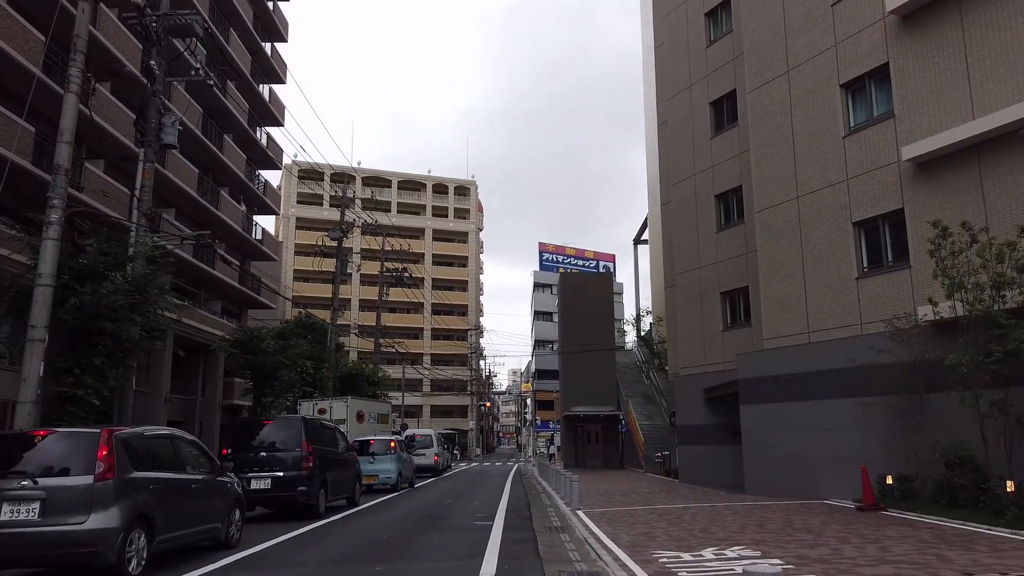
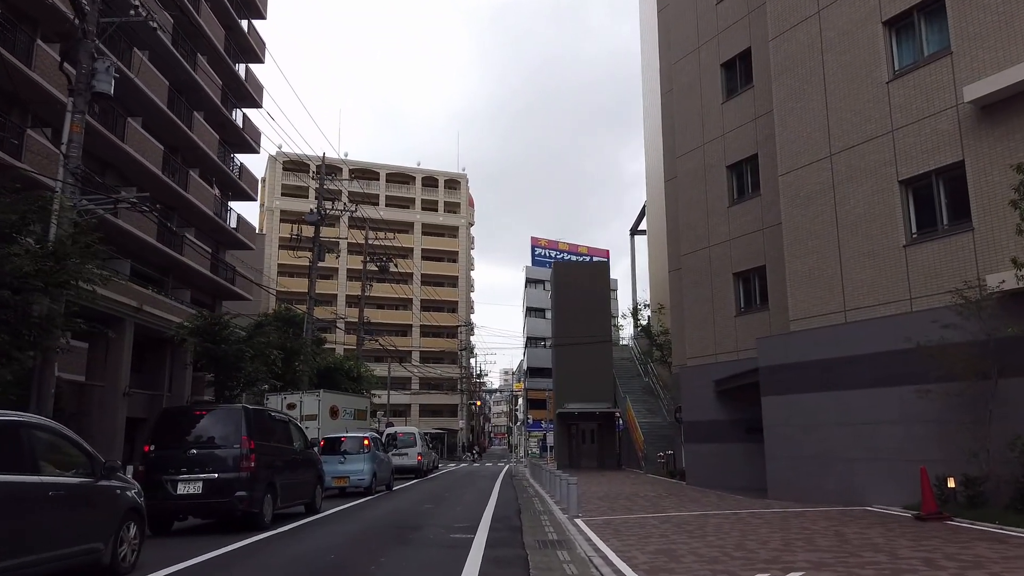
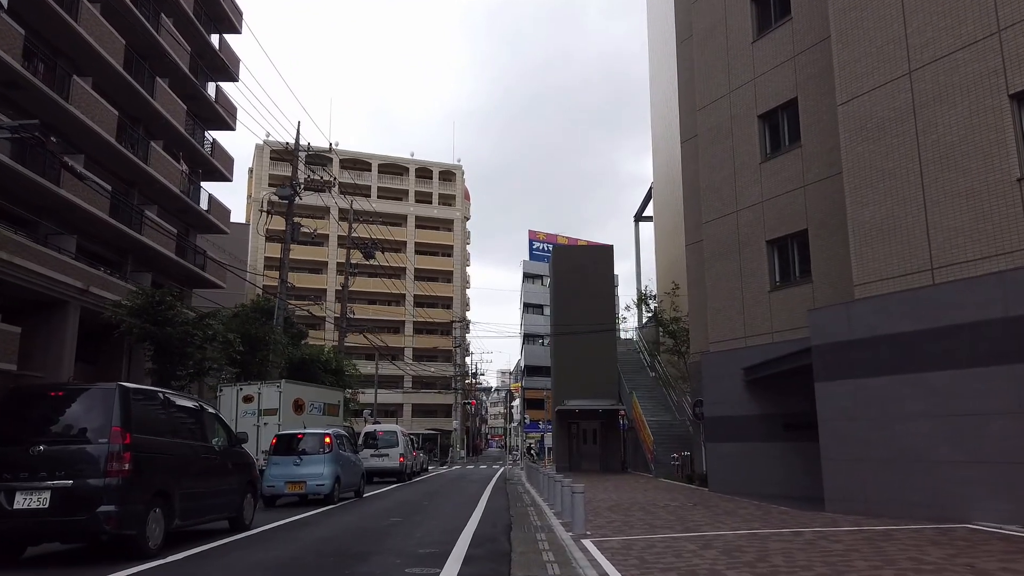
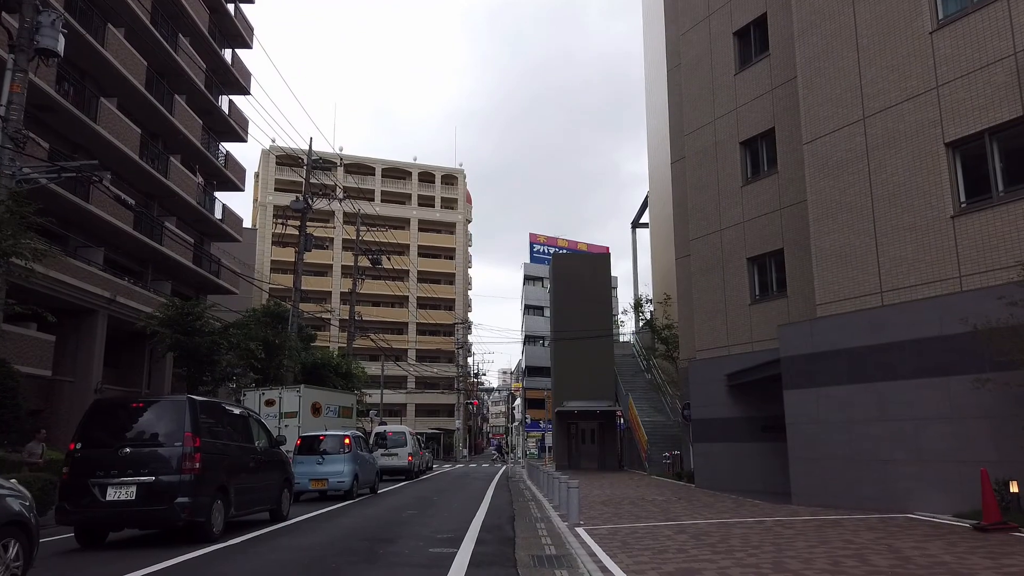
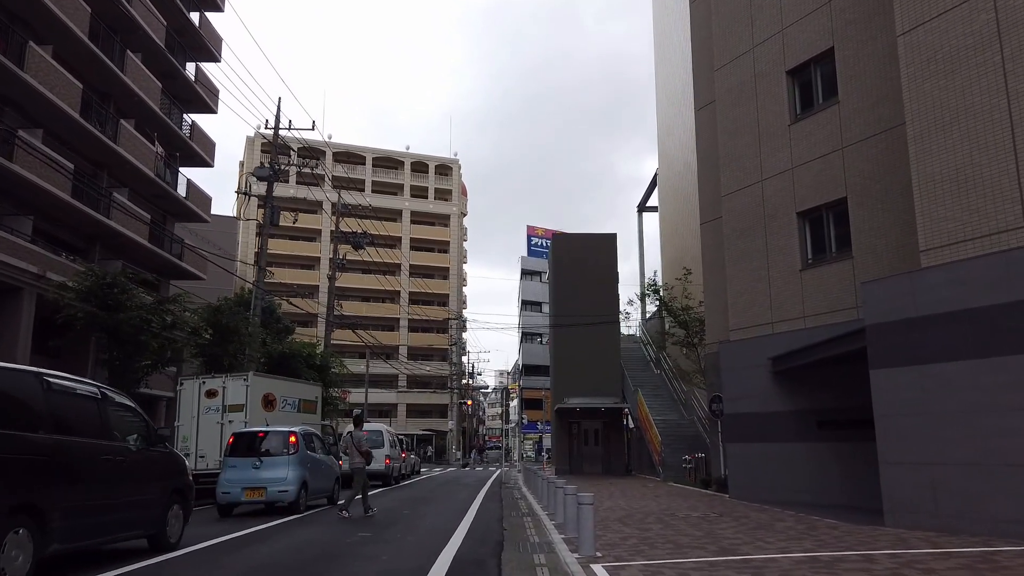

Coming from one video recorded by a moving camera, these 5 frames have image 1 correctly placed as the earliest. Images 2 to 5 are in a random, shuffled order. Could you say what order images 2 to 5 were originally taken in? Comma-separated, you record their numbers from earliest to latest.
2, 4, 3, 5
